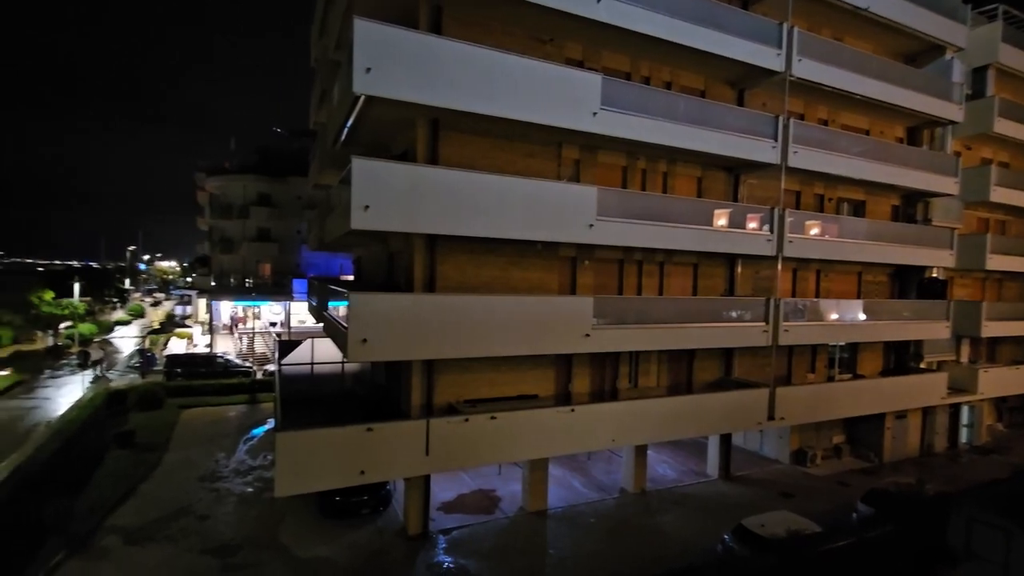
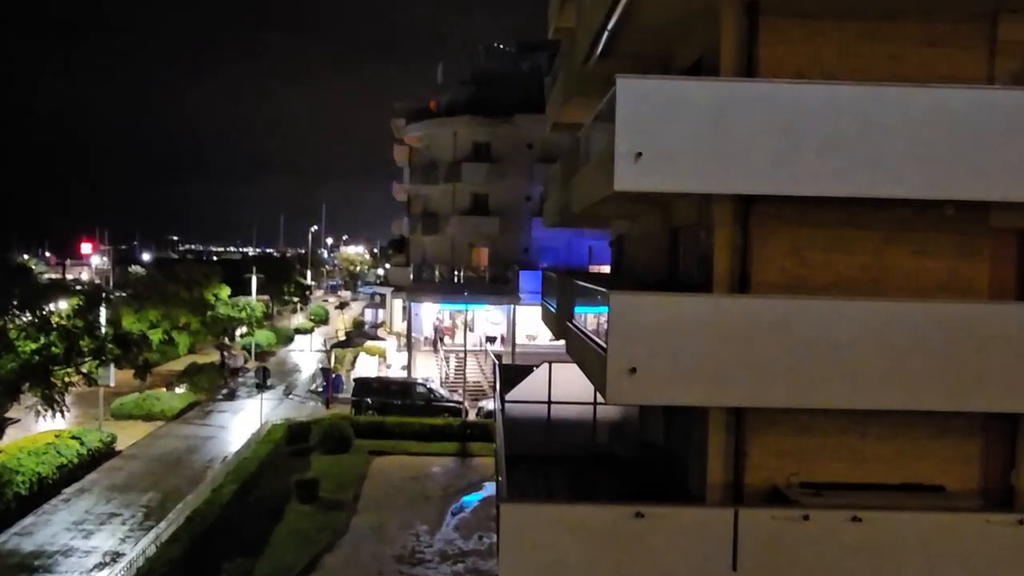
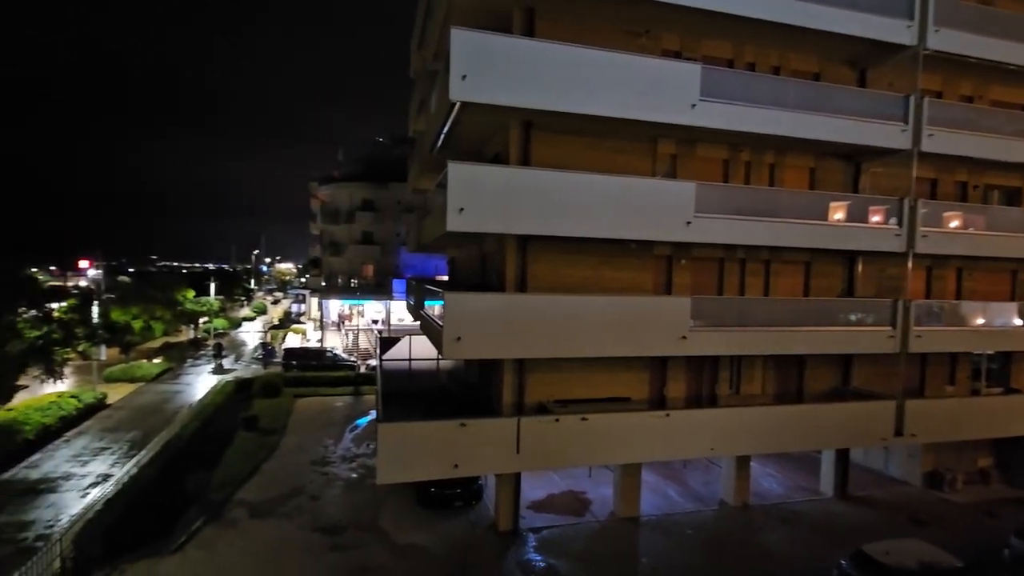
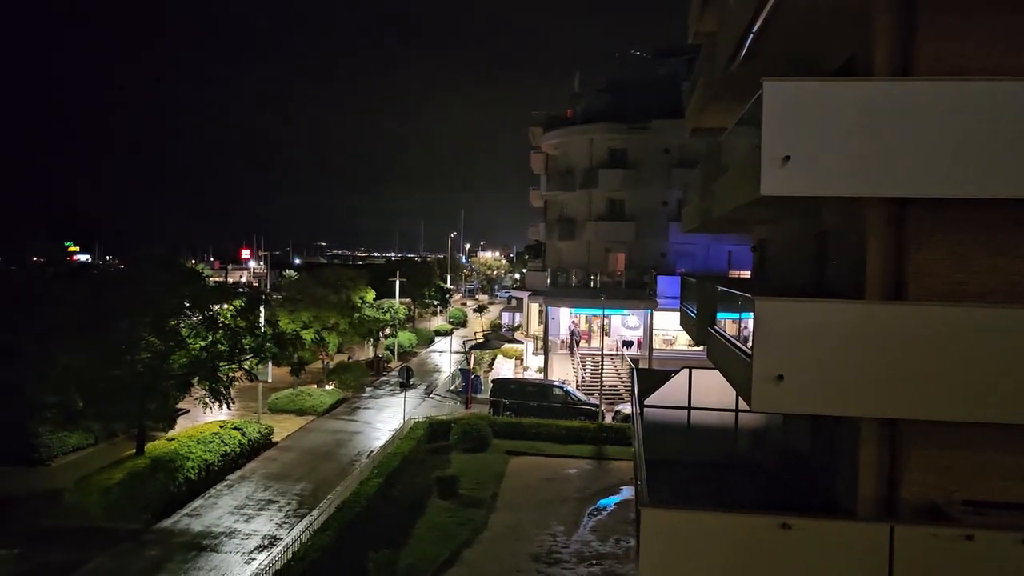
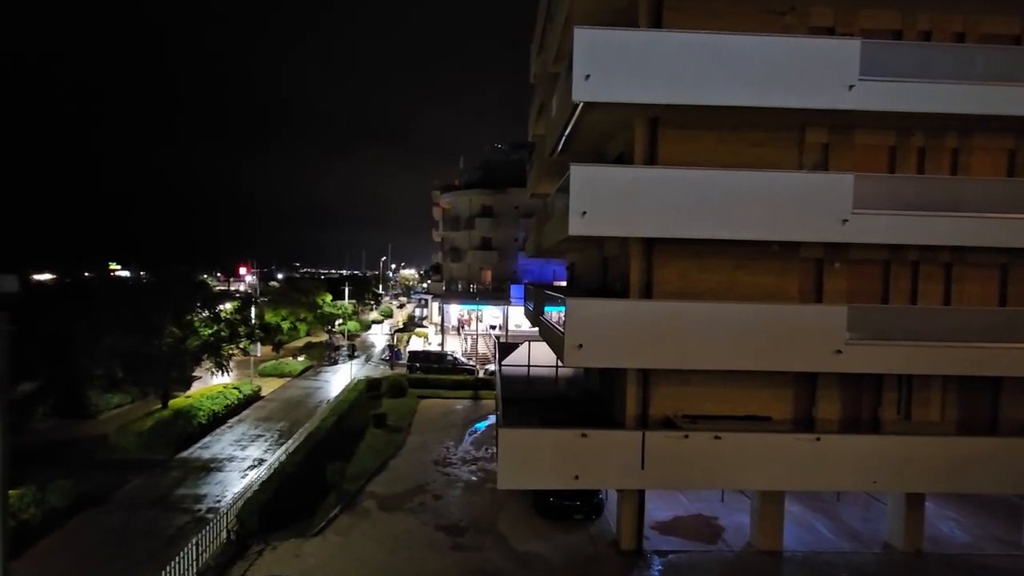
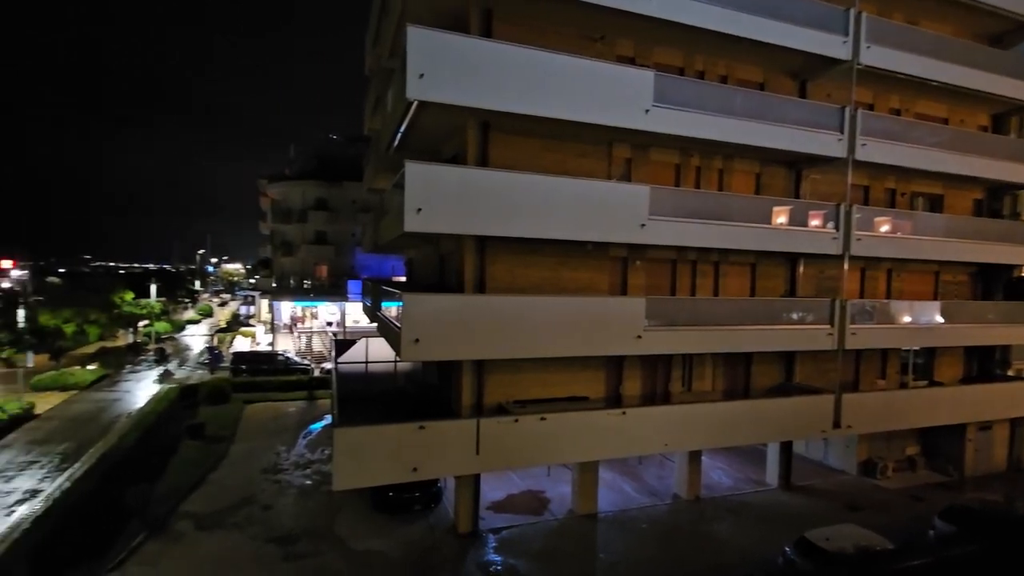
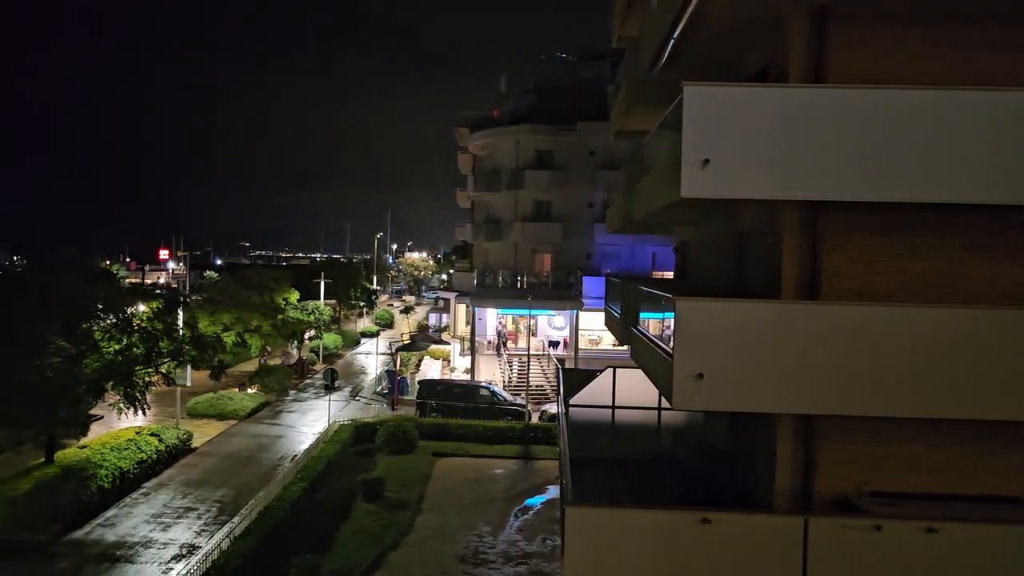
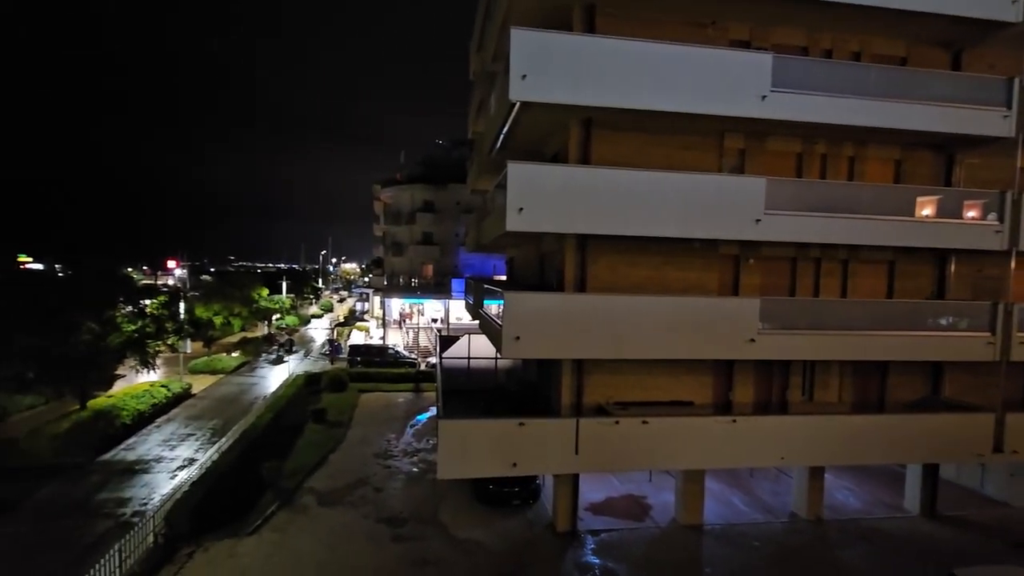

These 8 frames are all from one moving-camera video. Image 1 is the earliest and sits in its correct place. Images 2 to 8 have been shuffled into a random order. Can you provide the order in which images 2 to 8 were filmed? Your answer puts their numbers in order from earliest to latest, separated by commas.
6, 3, 8, 5, 2, 7, 4
